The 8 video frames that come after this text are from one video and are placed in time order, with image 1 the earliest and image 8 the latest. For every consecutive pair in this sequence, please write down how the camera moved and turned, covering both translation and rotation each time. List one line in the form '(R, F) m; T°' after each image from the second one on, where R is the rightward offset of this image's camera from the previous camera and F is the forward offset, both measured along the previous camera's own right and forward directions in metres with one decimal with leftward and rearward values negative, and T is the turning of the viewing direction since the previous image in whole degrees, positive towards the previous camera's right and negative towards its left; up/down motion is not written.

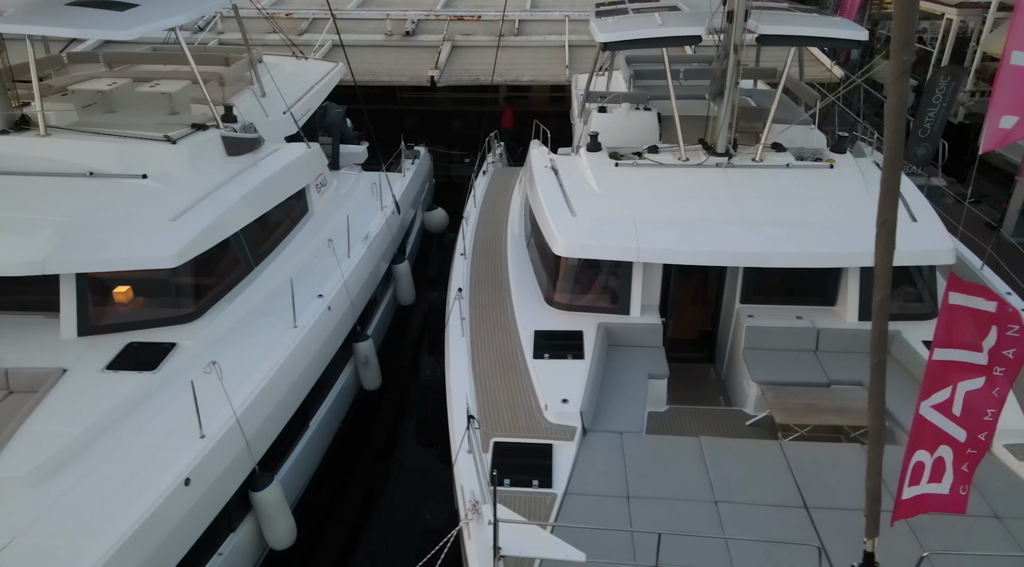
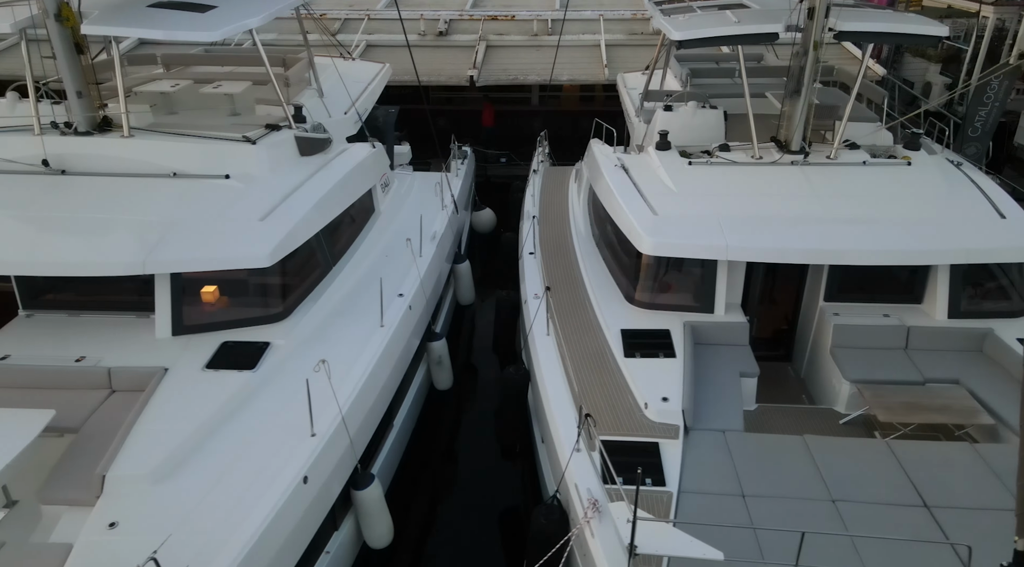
(-0.4, 0.0) m; -1°
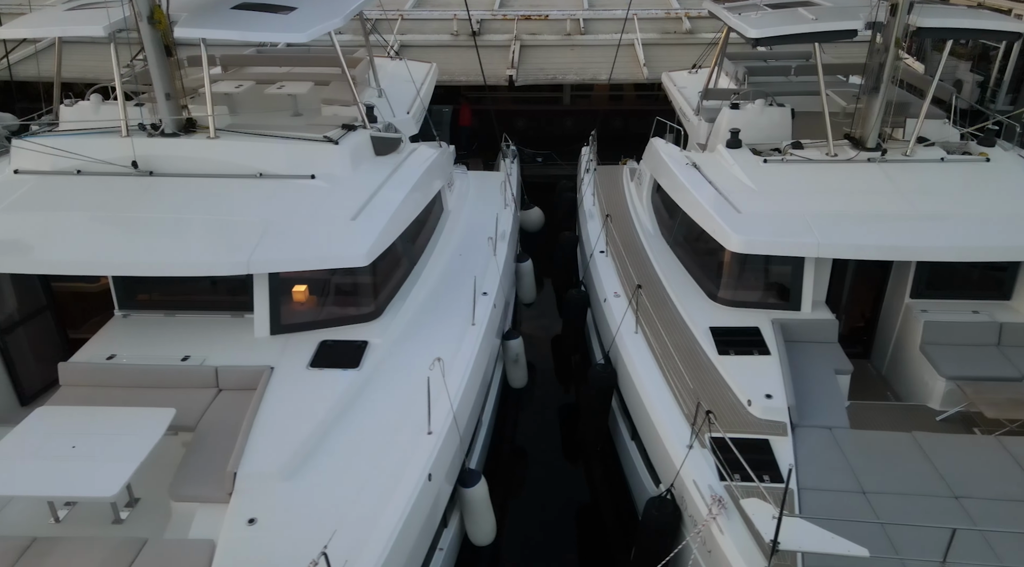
(-0.4, 0.0) m; 0°
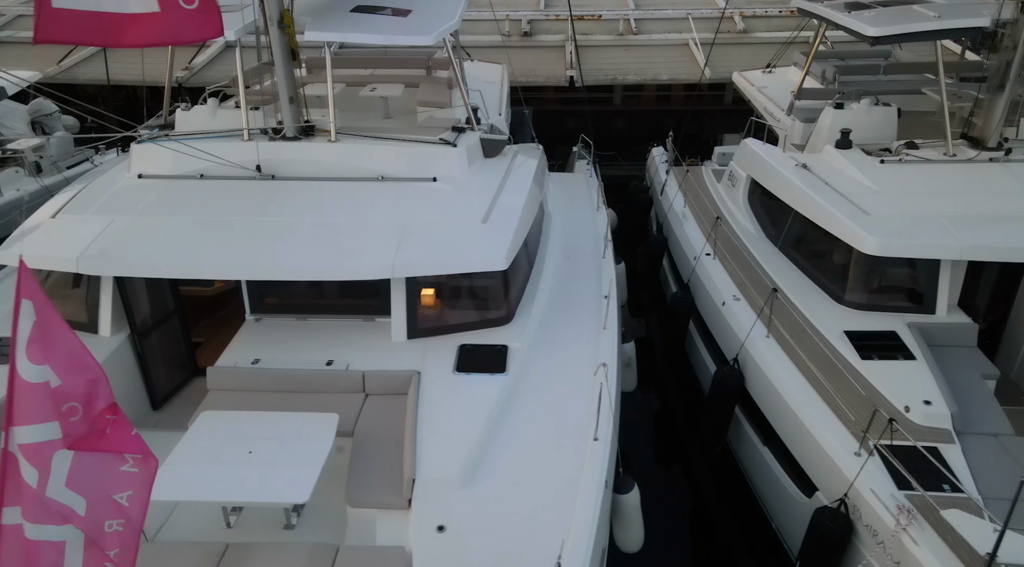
(-0.6, 0.0) m; -1°
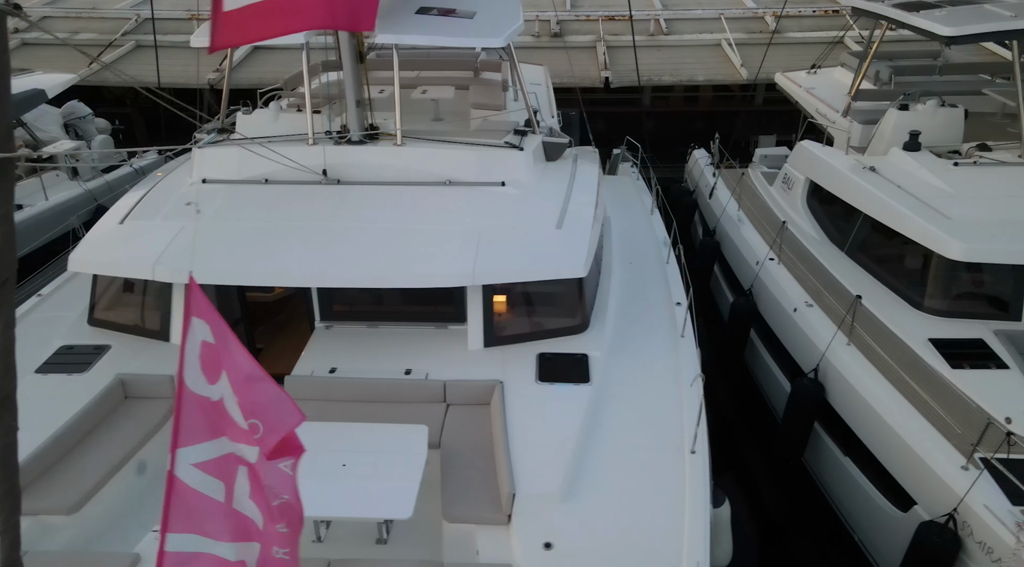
(-0.3, +0.1) m; -1°
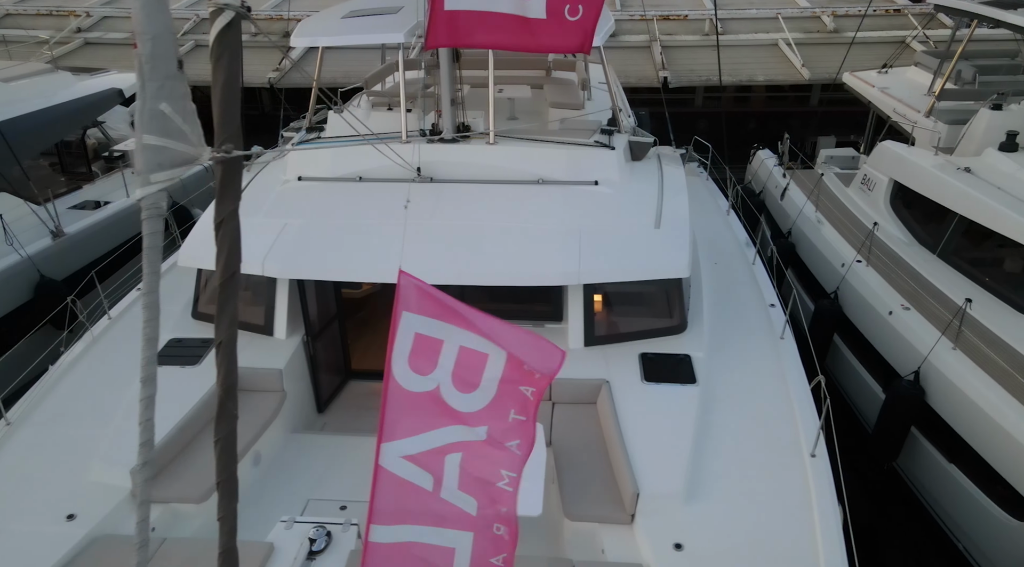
(-0.4, 0.0) m; -2°
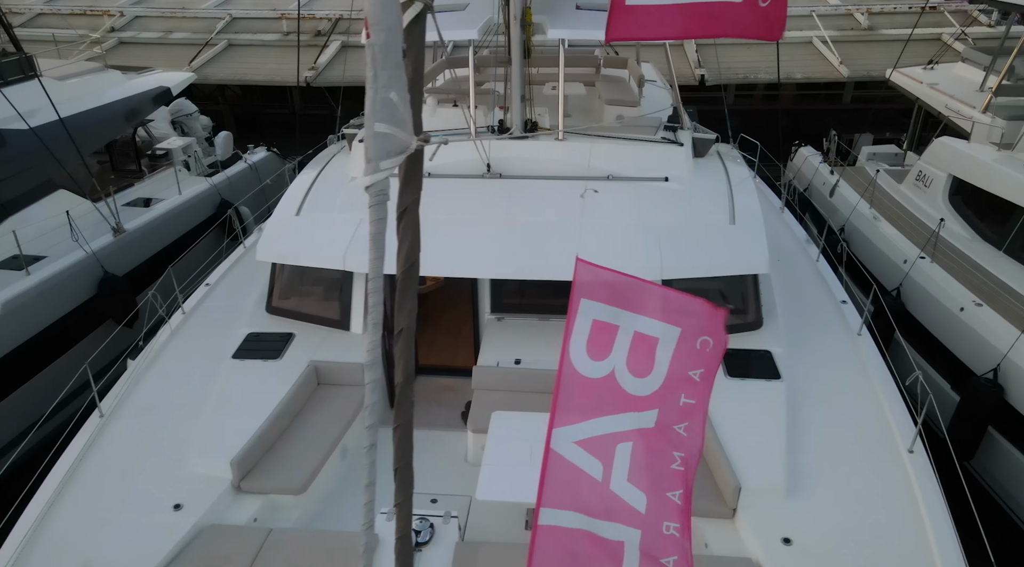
(-0.3, 0.0) m; -1°
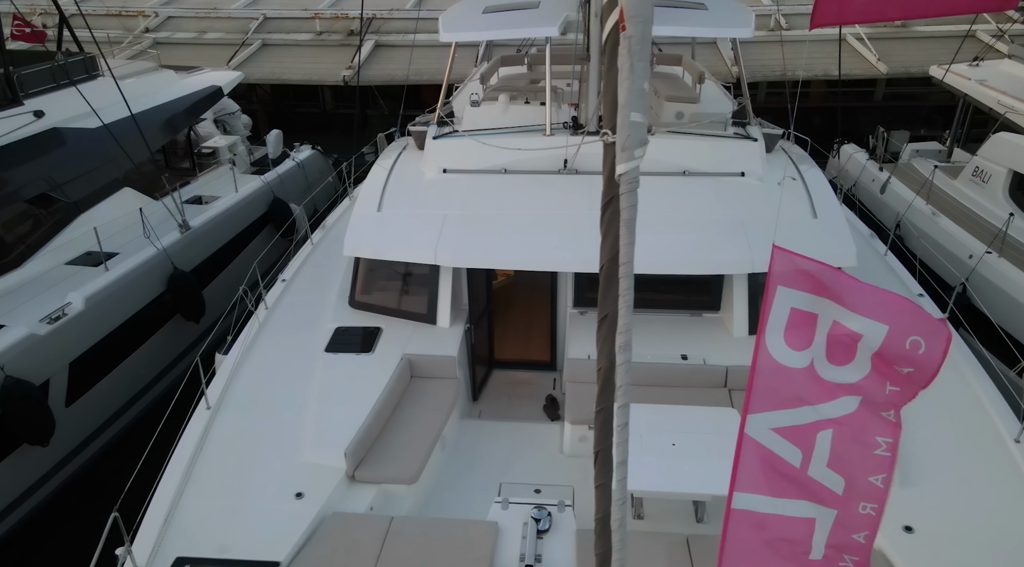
(-0.4, 0.0) m; -1°
